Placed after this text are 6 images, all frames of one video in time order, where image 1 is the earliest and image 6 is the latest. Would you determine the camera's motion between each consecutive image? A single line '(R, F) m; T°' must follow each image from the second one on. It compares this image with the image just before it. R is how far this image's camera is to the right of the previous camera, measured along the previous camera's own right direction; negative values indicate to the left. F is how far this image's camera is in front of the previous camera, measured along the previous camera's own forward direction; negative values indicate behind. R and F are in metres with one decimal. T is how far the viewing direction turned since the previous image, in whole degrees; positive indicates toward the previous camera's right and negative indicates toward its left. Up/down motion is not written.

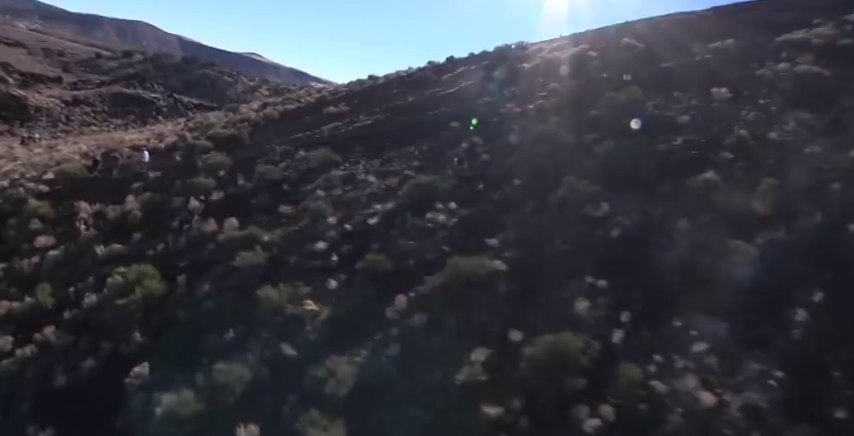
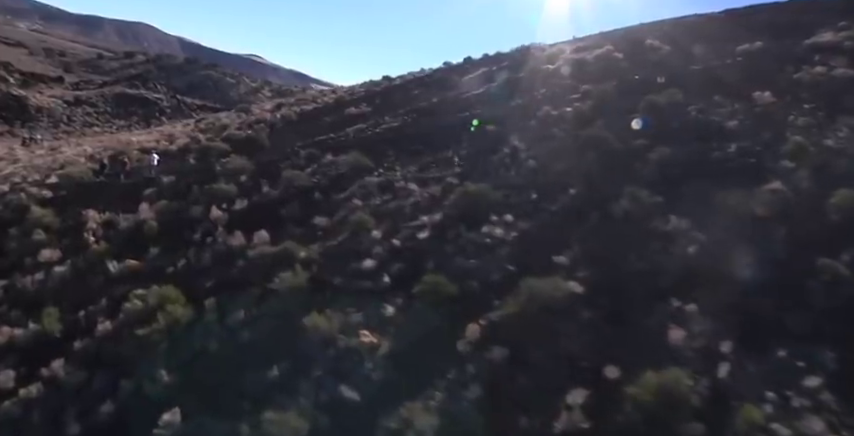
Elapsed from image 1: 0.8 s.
(-1.8, +1.6) m; 0°
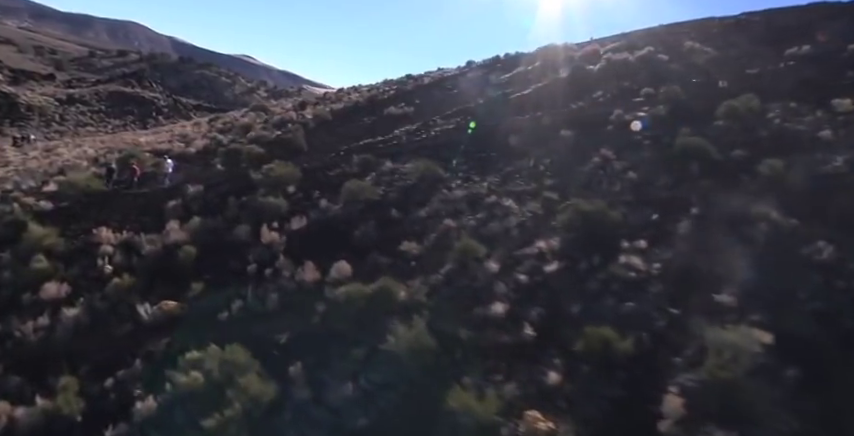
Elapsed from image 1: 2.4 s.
(-3.5, +3.0) m; +2°
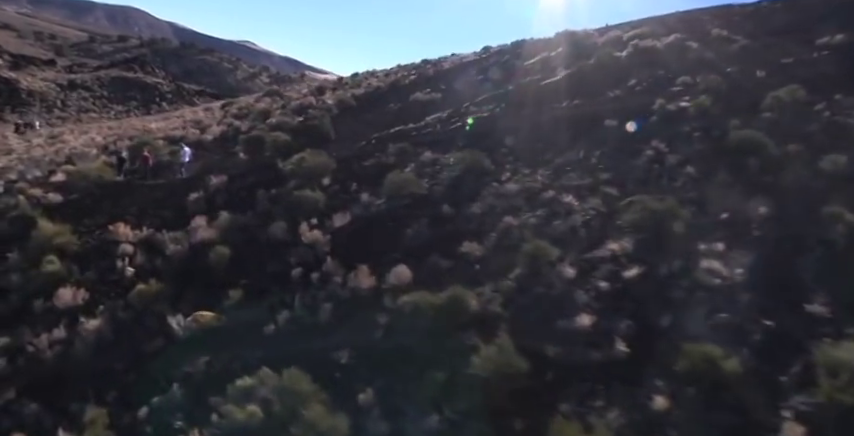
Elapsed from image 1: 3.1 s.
(-1.6, +1.3) m; 0°
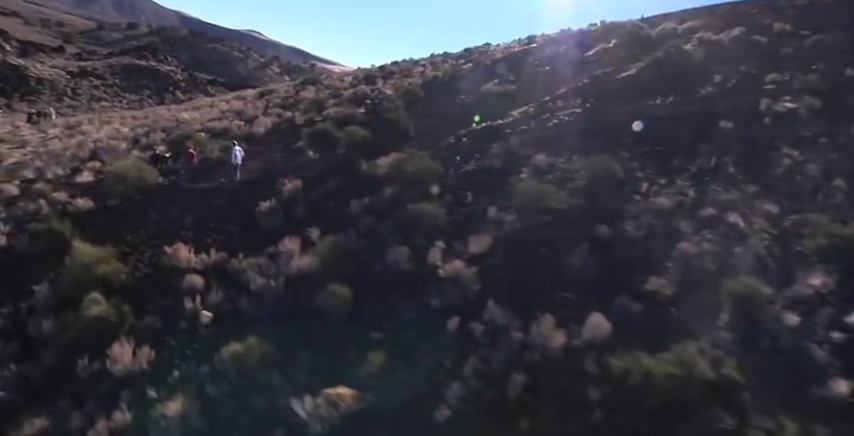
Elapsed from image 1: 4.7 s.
(-3.3, +2.7) m; +1°
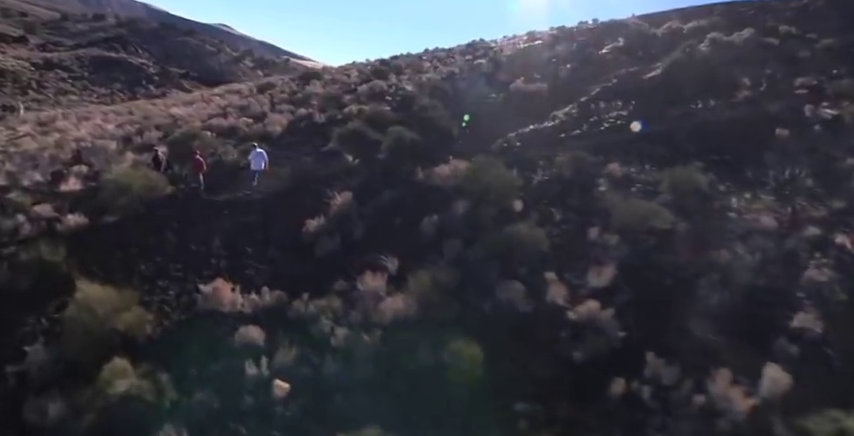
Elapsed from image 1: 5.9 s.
(-2.2, +1.7) m; +4°
